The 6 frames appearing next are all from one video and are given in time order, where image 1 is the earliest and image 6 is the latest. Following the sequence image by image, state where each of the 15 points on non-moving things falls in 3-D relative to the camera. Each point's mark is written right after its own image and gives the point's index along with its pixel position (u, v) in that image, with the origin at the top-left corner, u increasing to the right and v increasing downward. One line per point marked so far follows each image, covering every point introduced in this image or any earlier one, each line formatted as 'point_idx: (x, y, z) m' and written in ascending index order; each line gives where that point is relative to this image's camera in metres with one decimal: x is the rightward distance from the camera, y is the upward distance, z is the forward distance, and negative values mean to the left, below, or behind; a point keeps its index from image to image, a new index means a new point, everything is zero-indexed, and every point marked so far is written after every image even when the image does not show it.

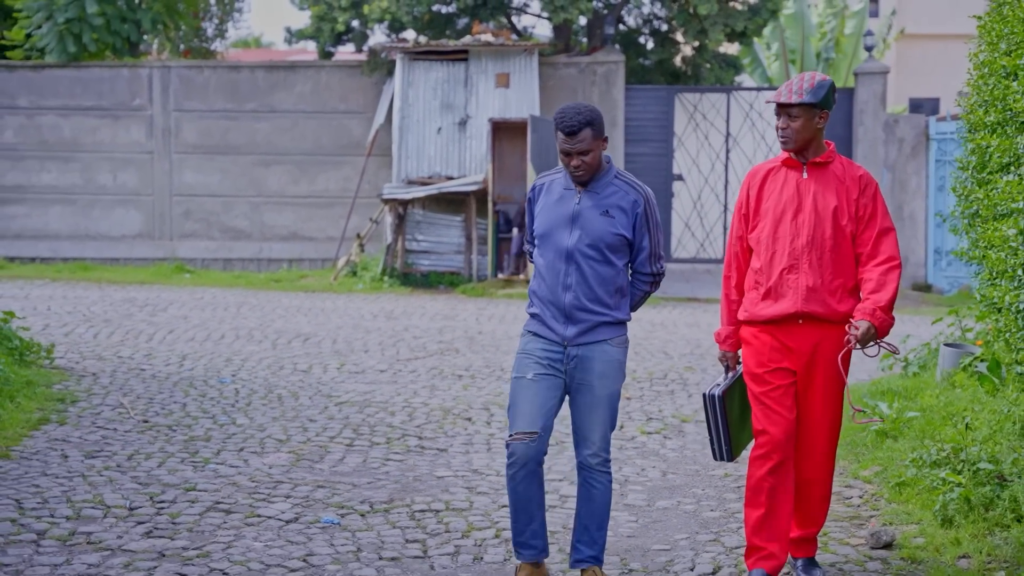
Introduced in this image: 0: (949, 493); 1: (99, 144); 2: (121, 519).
0: (+1.7, -0.8, +5.0) m
1: (-5.6, +1.9, +16.8) m
2: (-1.7, -1.0, +5.4) m
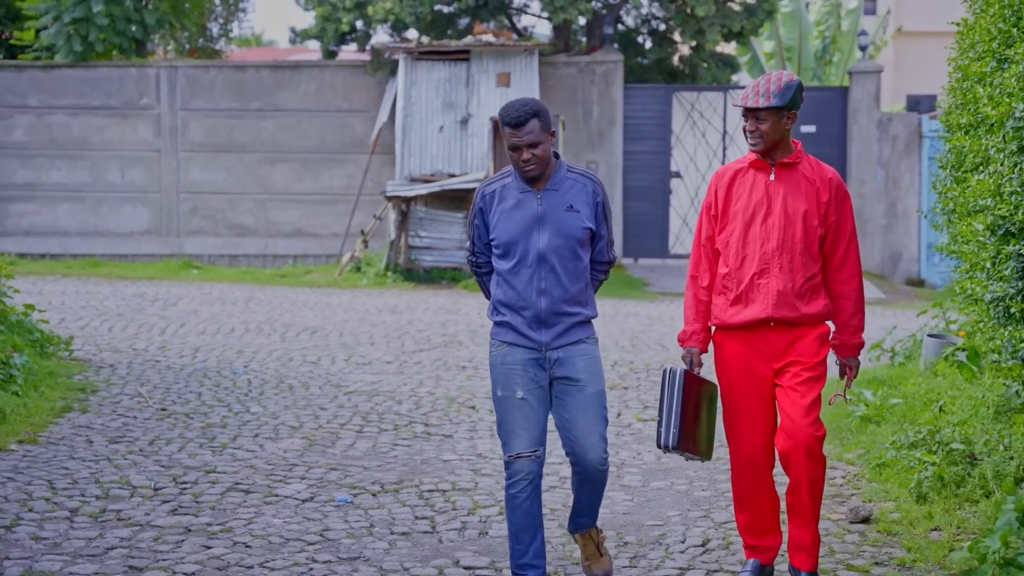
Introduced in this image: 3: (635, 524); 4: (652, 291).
0: (+1.7, -0.8, +5.3) m
1: (-5.6, +2.0, +17.1) m
2: (-1.7, -1.0, +5.8) m
3: (+0.5, -1.0, +5.4) m
4: (+1.7, 0.0, +15.2) m
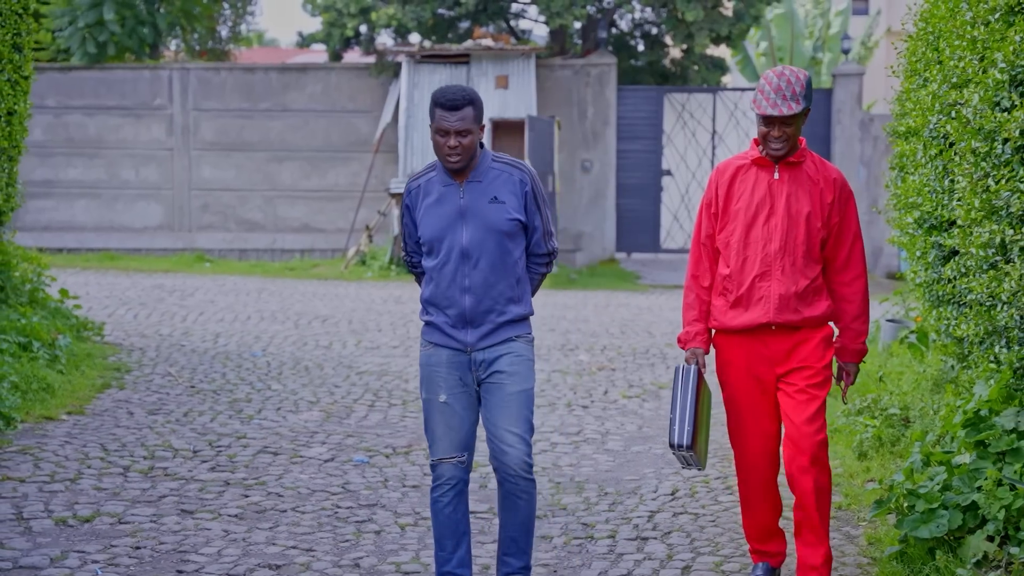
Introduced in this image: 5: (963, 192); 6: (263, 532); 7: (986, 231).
0: (+1.7, -0.7, +6.1) m
1: (-5.6, +2.1, +17.9) m
2: (-1.7, -0.9, +6.6) m
3: (+0.5, -0.9, +6.2) m
4: (+1.7, 0.0, +16.0) m
5: (+1.6, +0.3, +4.5) m
6: (-1.0, -1.0, +5.3) m
7: (+1.6, +0.2, +4.2) m
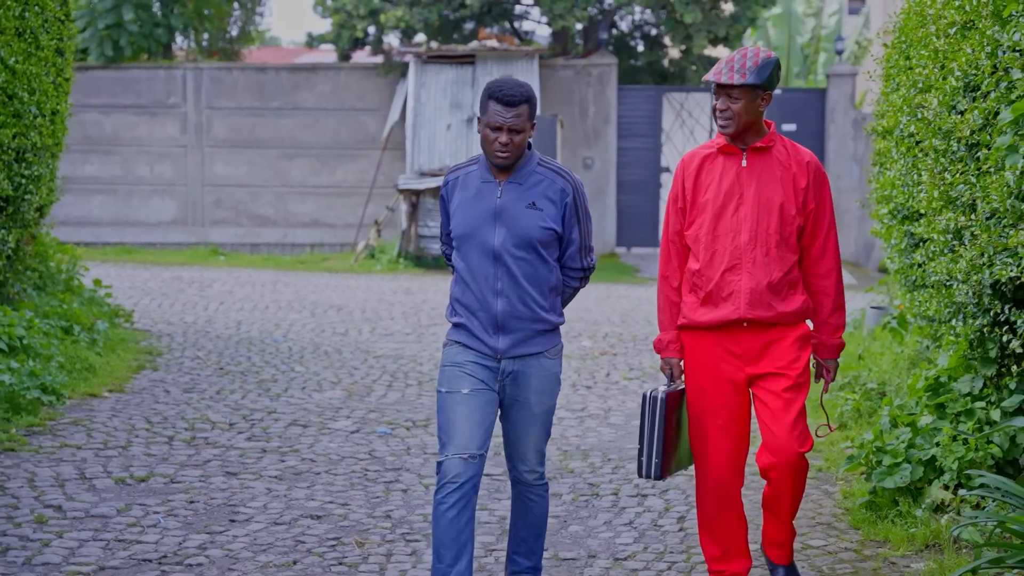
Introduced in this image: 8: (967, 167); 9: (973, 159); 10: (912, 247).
0: (+1.8, -0.6, +6.7) m
1: (-5.6, +2.2, +18.5) m
2: (-1.6, -0.8, +7.2) m
3: (+0.6, -0.9, +6.8) m
4: (+1.7, +0.1, +16.6) m
5: (+1.7, +0.4, +5.1) m
6: (-1.0, -0.9, +5.9) m
7: (+1.7, +0.3, +4.8) m
8: (+1.7, +0.4, +4.6) m
9: (+1.7, +0.5, +4.5) m
10: (+2.0, +0.2, +6.2) m
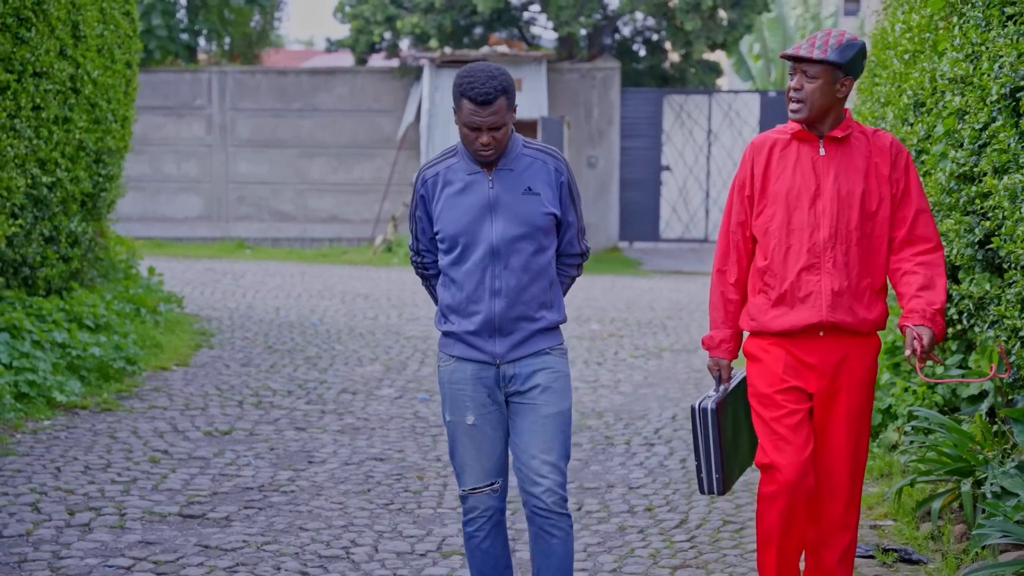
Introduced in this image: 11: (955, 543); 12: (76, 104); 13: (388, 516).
0: (+1.9, -0.5, +7.8) m
1: (-5.4, +2.3, +19.6) m
2: (-1.5, -0.7, +8.3) m
3: (+0.7, -0.8, +7.9) m
4: (+1.9, +0.3, +17.6) m
5: (+1.9, +0.5, +6.2) m
6: (-0.8, -0.8, +6.9) m
7: (+1.8, +0.4, +5.9) m
8: (+1.8, +0.5, +5.7) m
9: (+1.8, +0.6, +5.6) m
10: (+2.1, +0.3, +7.3) m
11: (+1.6, -0.9, +4.4) m
12: (-2.9, +1.2, +8.5) m
13: (-0.5, -1.0, +5.3) m
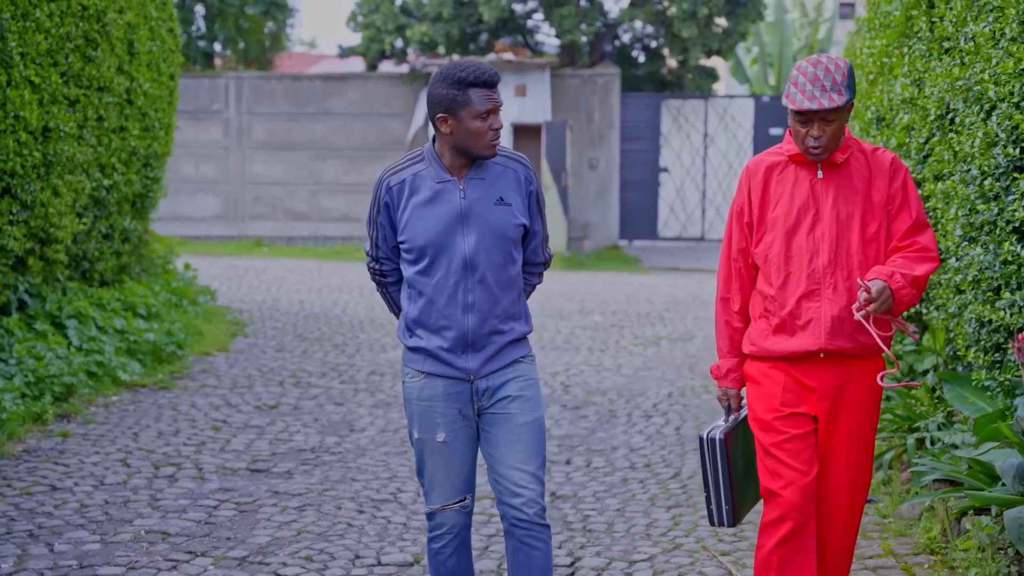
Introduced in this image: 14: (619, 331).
0: (+2.0, -0.5, +8.7) m
1: (-5.3, +2.4, +20.5) m
2: (-1.4, -0.6, +9.2) m
3: (+0.8, -0.7, +8.8) m
4: (+2.0, +0.3, +18.5) m
5: (+2.0, +0.6, +7.1) m
6: (-0.7, -0.8, +7.8) m
7: (+1.9, +0.4, +6.8) m
8: (+1.9, +0.6, +6.6) m
9: (+1.9, +0.6, +6.5) m
10: (+2.2, +0.4, +8.2) m
11: (+1.7, -0.8, +5.4) m
12: (-2.9, +1.3, +9.4) m
13: (-0.4, -0.9, +6.2) m
14: (+1.0, -0.4, +11.8) m
